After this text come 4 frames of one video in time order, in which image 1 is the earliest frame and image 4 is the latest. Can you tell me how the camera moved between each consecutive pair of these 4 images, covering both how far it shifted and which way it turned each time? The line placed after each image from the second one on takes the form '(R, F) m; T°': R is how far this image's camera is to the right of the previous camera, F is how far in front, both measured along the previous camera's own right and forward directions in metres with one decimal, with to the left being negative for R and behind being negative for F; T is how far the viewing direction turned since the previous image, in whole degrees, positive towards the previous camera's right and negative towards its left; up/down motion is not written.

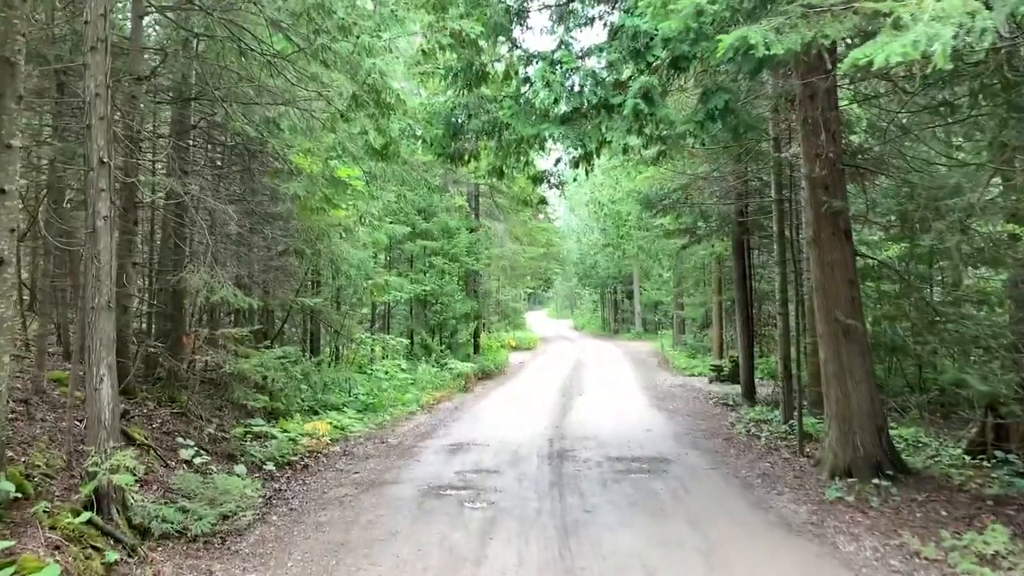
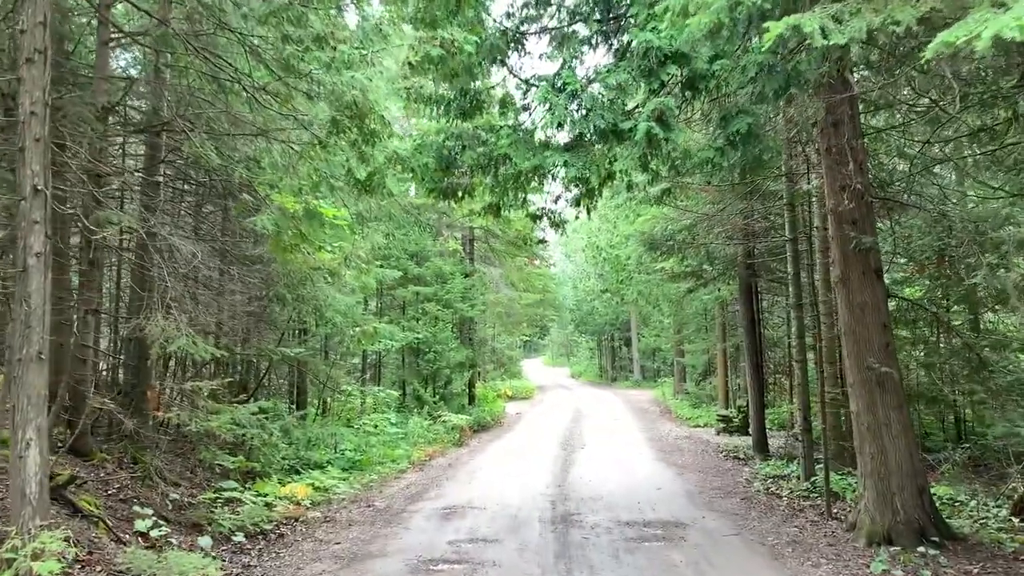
(0.0, +0.8) m; 0°
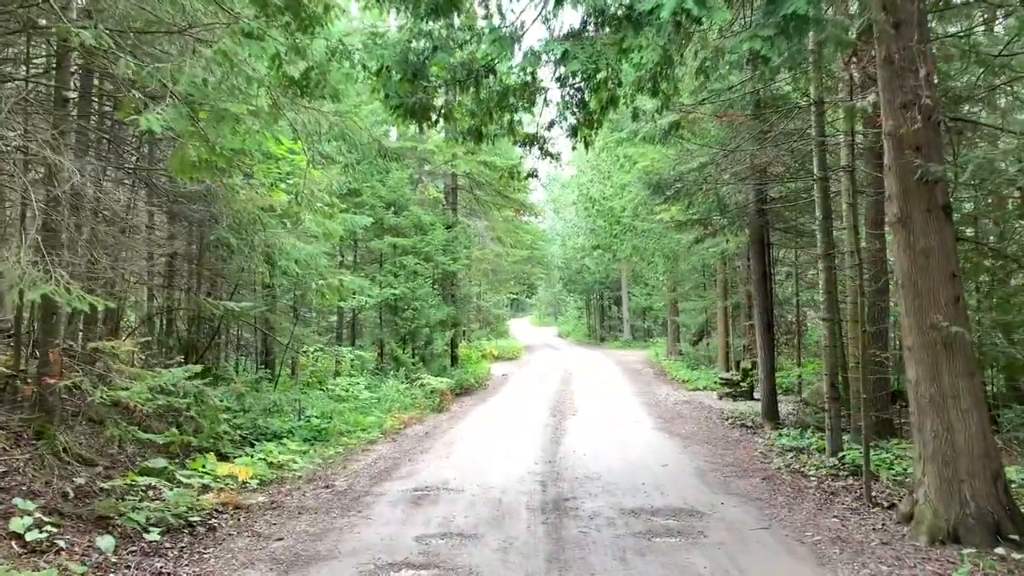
(0.0, +1.5) m; +1°
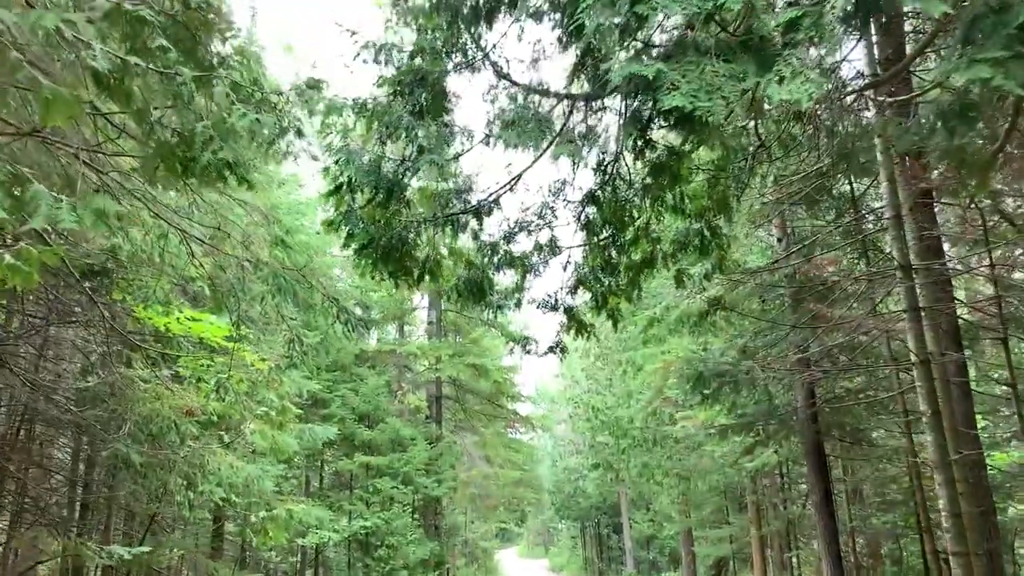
(-0.2, +2.3) m; +1°
